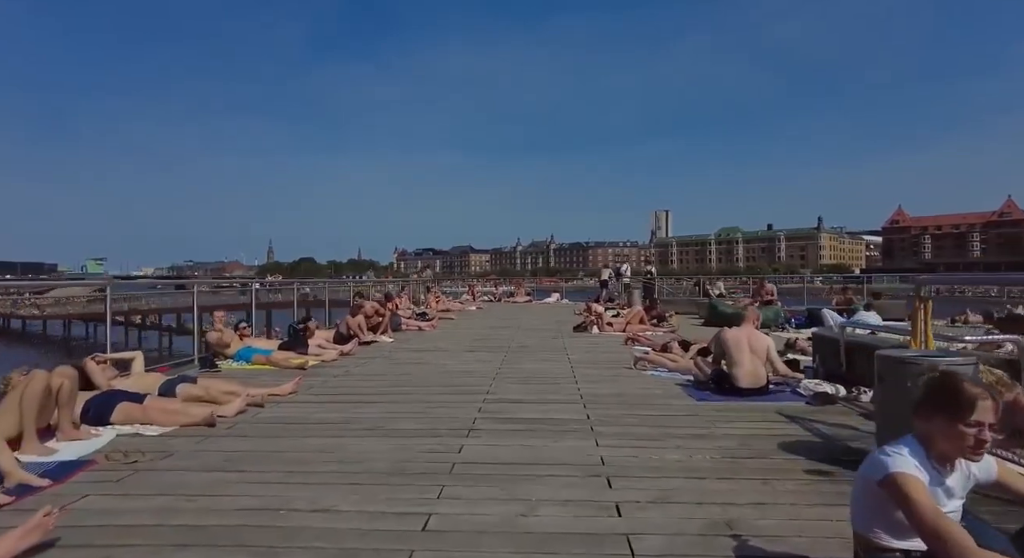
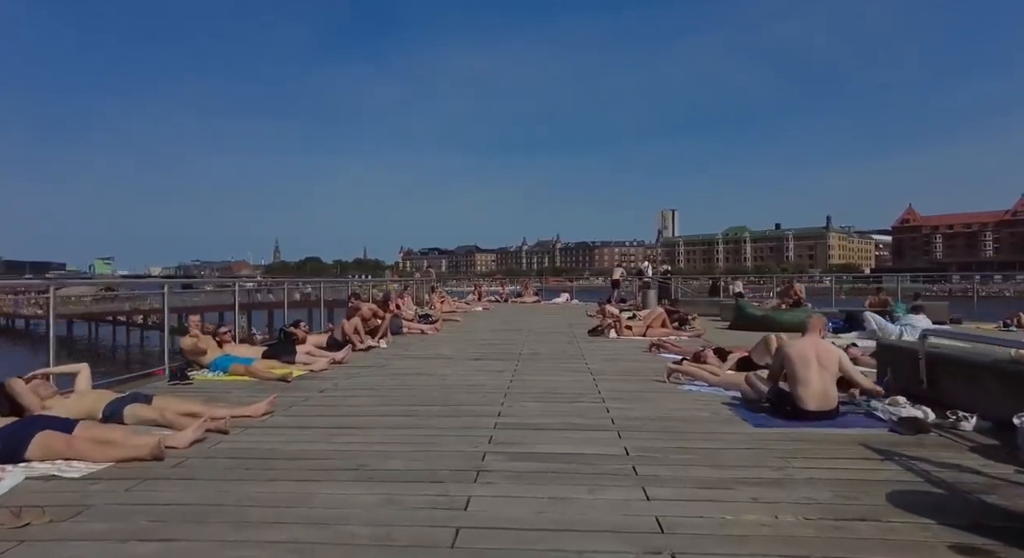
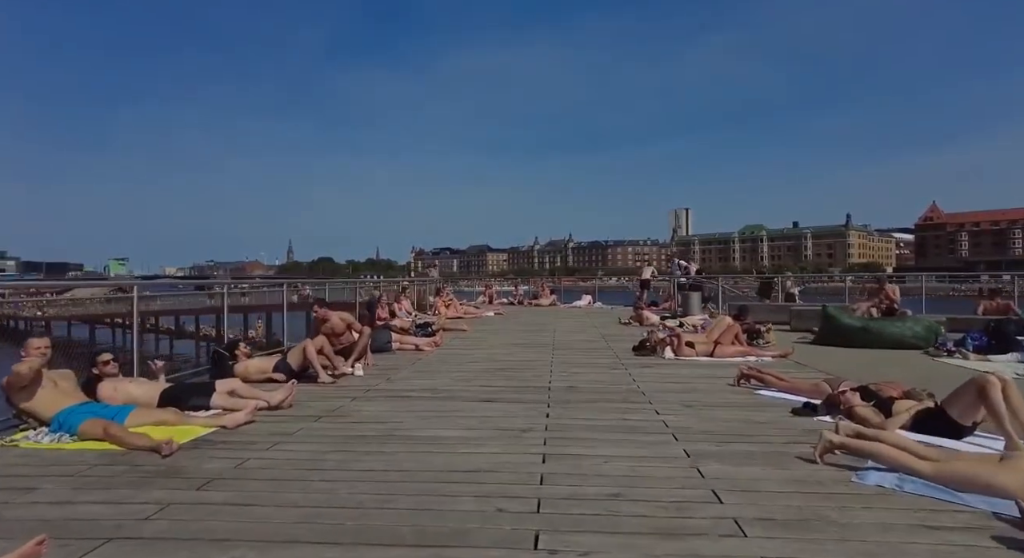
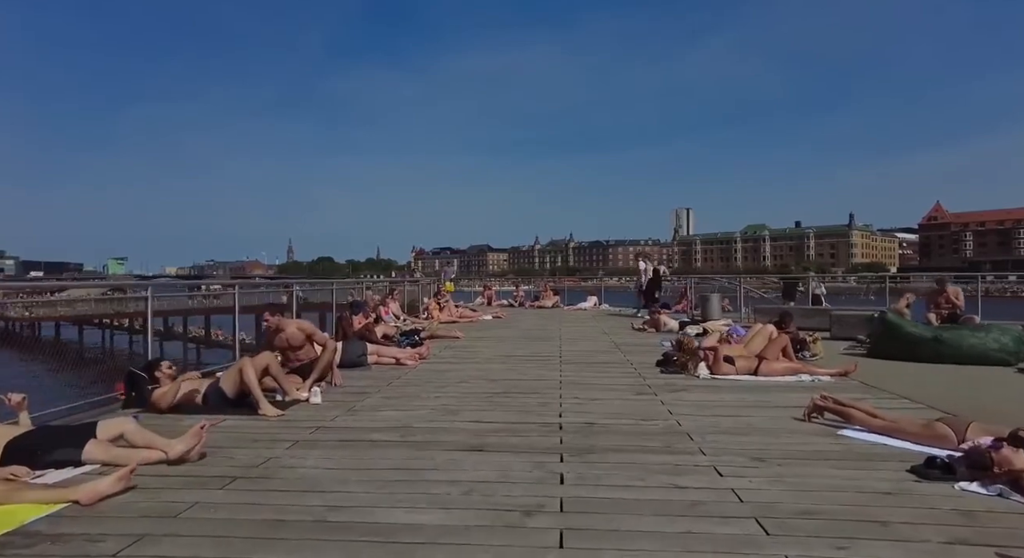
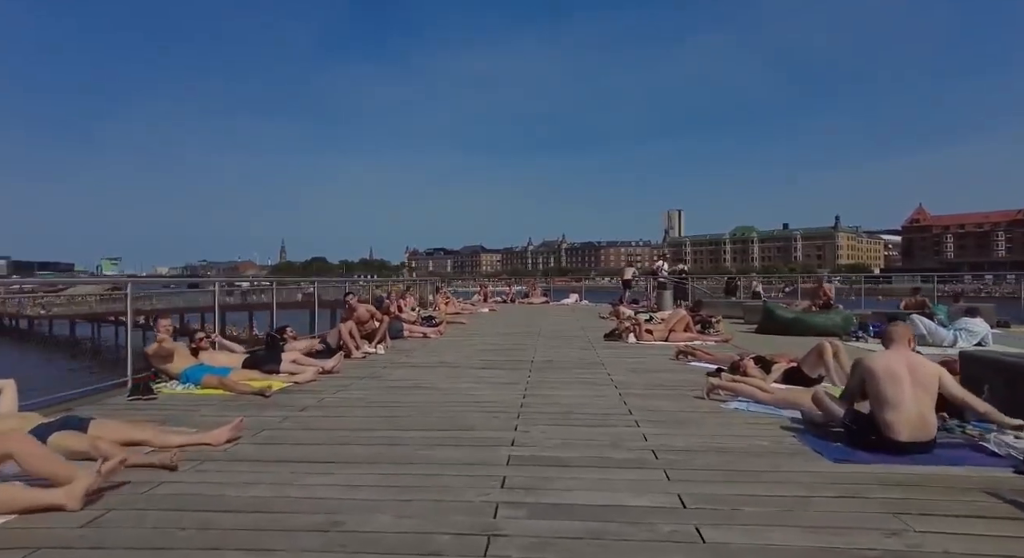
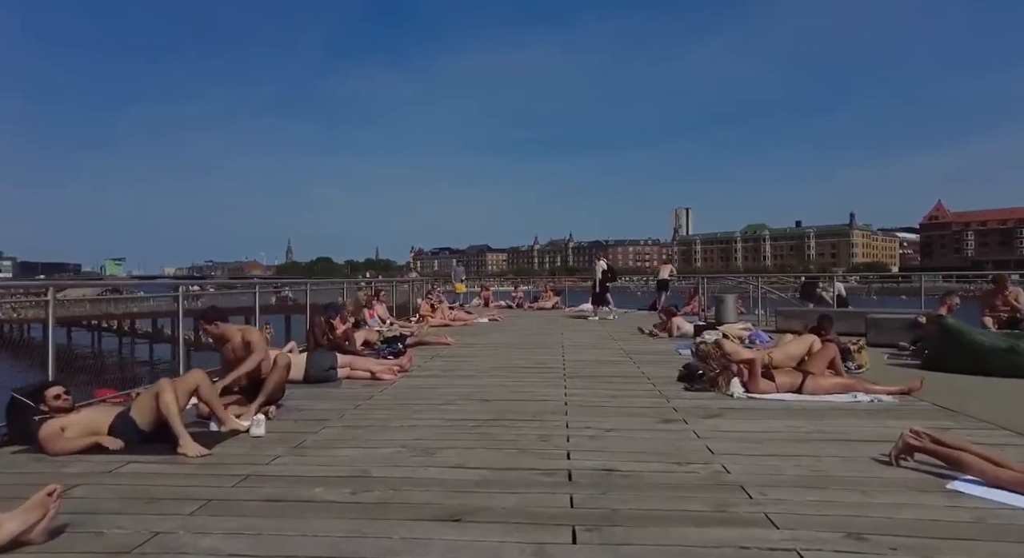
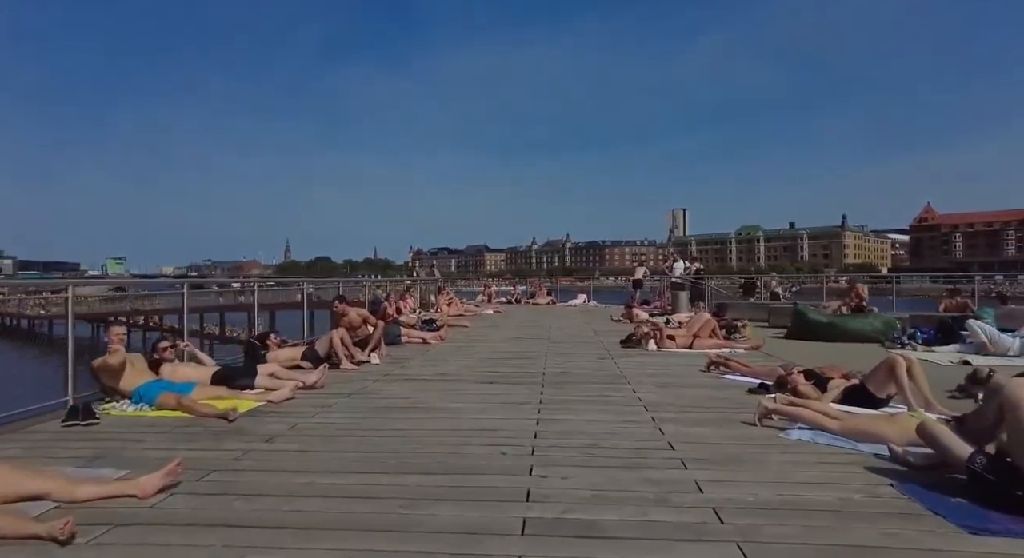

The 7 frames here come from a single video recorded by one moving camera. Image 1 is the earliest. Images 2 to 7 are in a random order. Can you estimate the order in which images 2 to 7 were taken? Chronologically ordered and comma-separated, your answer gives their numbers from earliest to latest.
2, 5, 7, 3, 4, 6
